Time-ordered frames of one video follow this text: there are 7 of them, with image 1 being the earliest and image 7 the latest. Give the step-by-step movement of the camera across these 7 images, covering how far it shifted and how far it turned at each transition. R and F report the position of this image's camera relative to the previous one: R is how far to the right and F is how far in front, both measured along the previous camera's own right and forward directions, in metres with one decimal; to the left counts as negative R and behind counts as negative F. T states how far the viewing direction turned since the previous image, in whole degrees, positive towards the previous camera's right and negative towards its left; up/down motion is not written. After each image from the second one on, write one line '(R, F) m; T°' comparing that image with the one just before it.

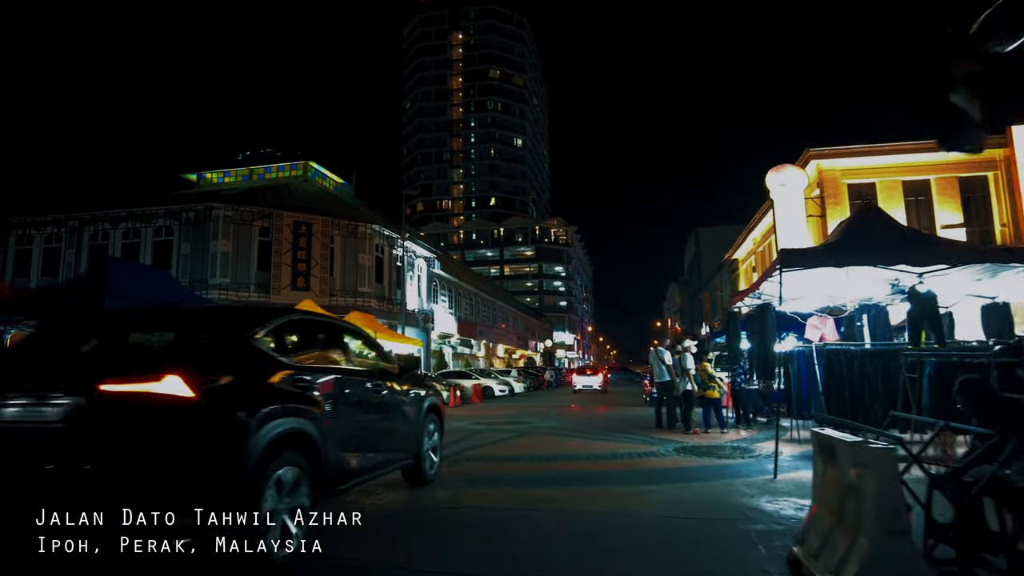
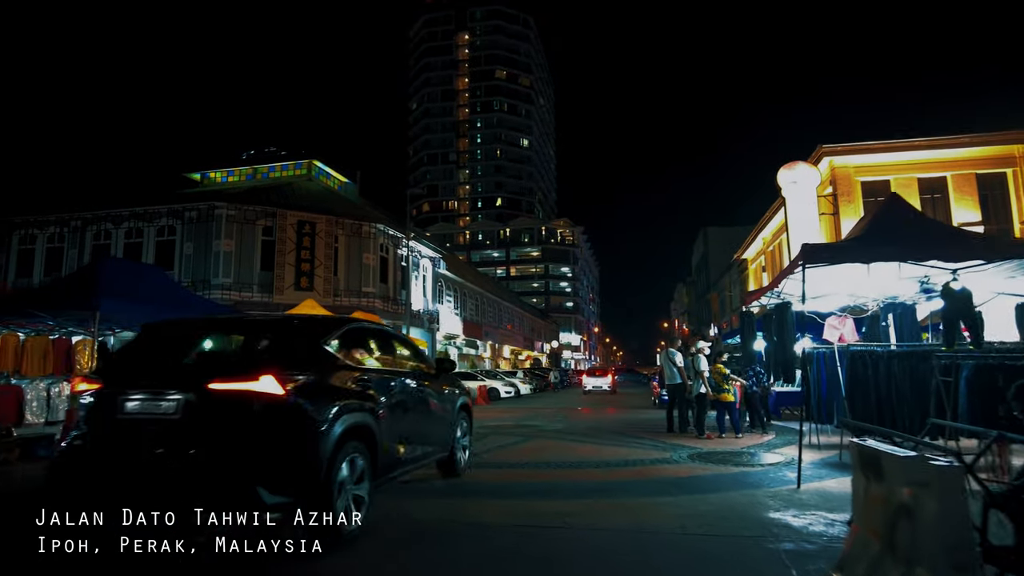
(0.0, +0.4) m; -1°
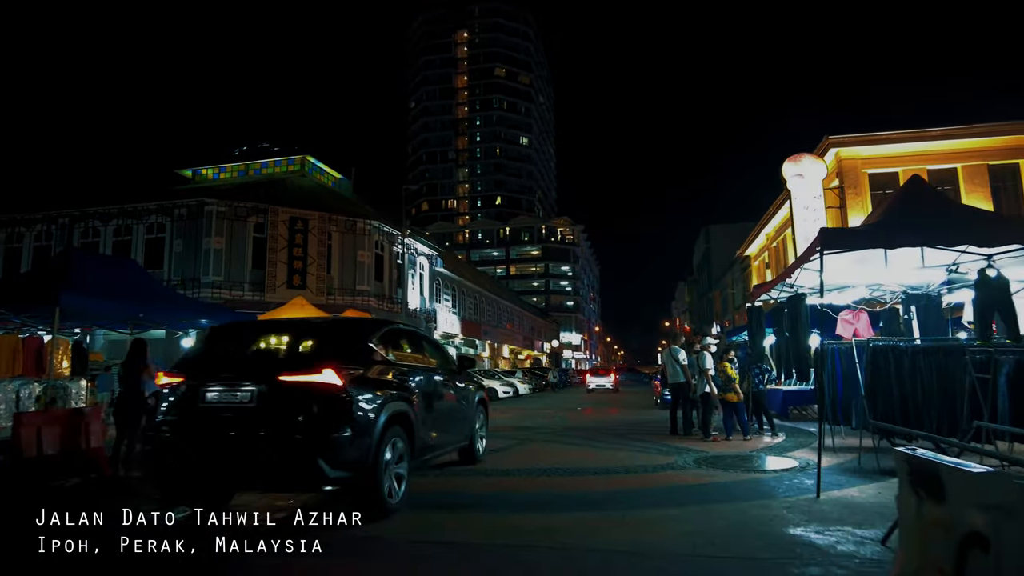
(+0.1, +0.7) m; 0°
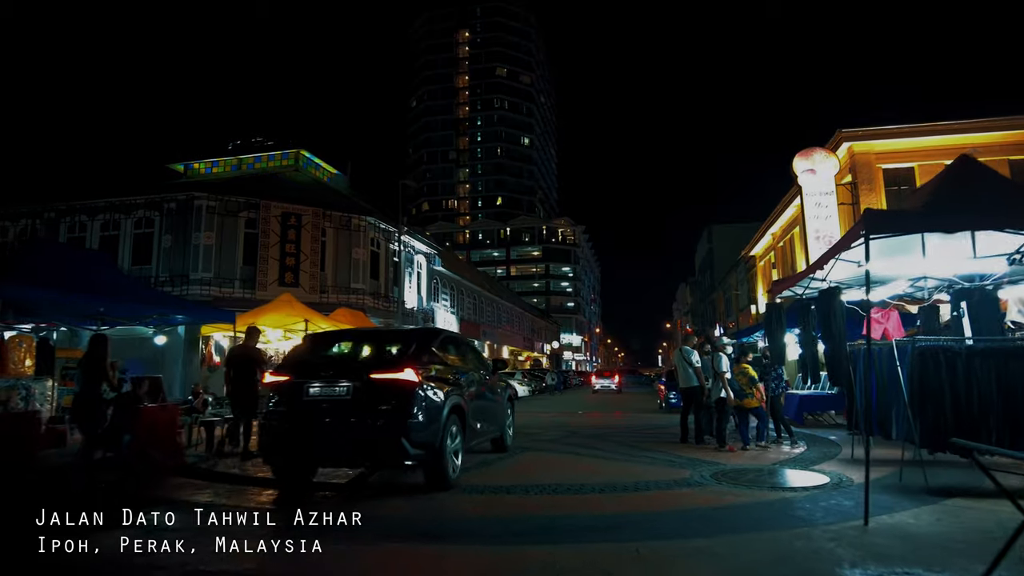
(+0.1, +0.9) m; 0°
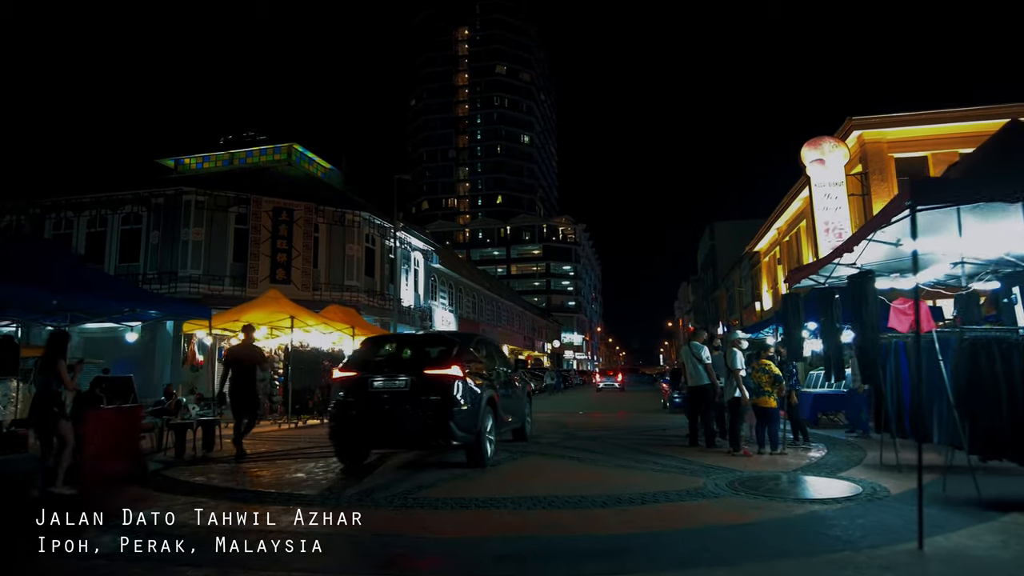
(+0.1, +0.8) m; 0°
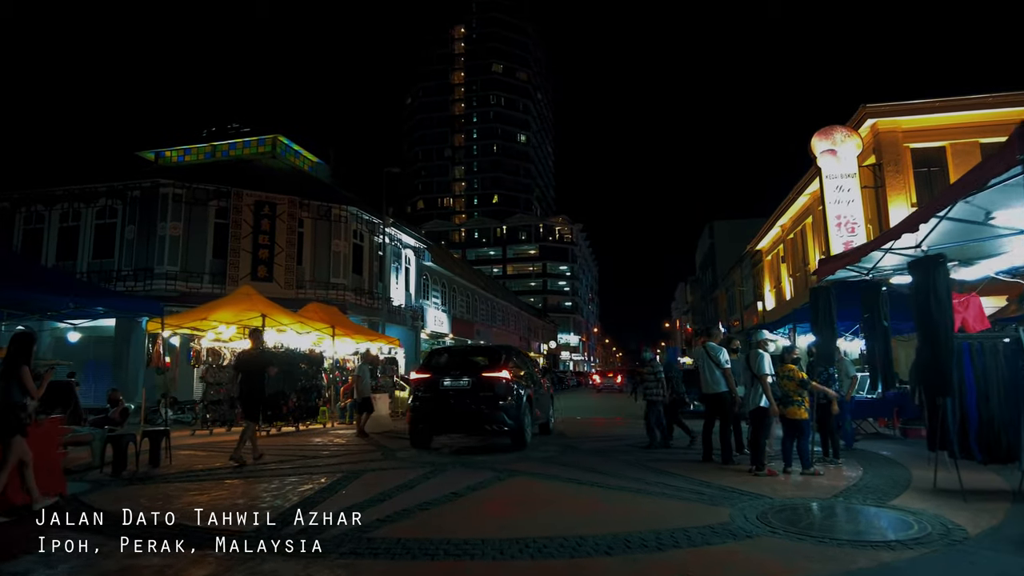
(+0.1, +1.2) m; 0°
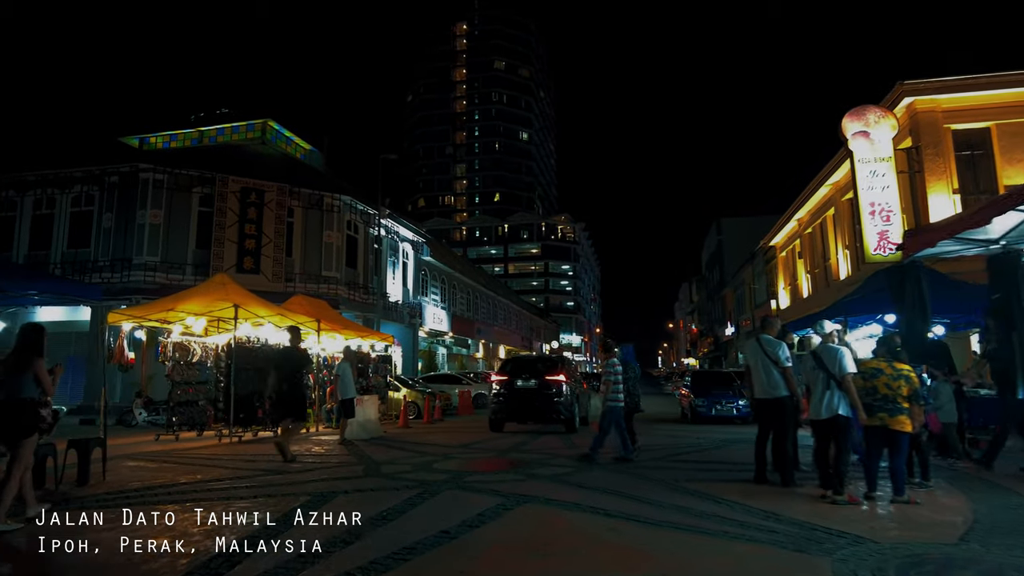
(-0.1, +1.6) m; 0°
